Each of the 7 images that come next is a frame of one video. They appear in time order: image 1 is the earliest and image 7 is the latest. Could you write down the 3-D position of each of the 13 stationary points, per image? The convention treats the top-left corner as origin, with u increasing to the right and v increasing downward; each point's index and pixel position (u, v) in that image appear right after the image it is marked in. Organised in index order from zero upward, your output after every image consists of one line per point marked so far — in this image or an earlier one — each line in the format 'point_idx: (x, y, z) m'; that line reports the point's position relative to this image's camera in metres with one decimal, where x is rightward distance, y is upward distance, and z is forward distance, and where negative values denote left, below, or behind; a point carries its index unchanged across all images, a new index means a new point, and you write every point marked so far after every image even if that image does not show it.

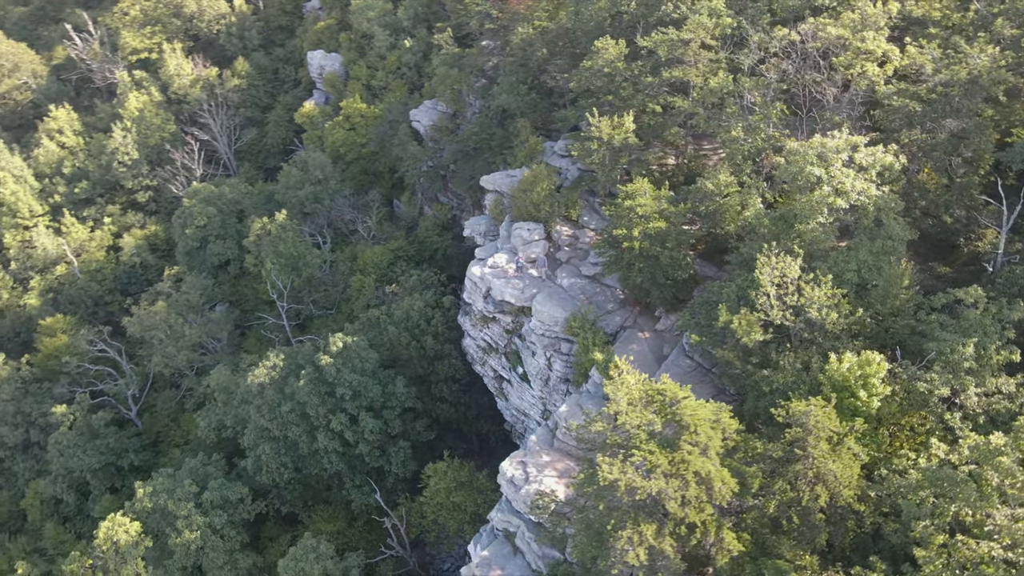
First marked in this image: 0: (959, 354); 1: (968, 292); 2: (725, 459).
0: (+11.2, -1.6, +18.9) m
1: (+12.1, -0.1, +19.8) m
2: (+5.2, -4.2, +18.2) m
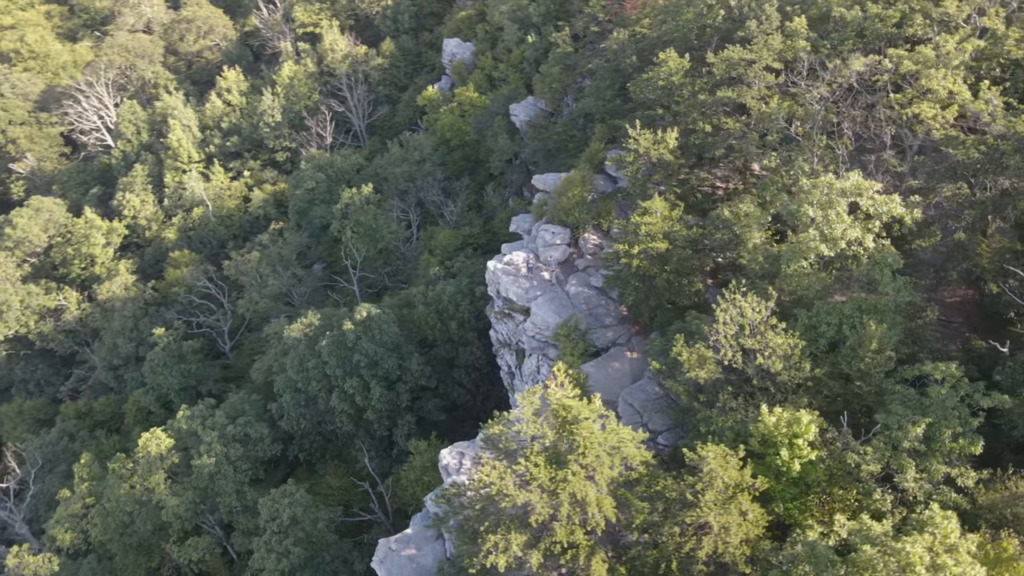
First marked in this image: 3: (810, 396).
0: (+8.9, -3.3, +17.1) m
1: (+10.2, -1.9, +17.8) m
2: (+2.5, -4.8, +17.7) m
3: (+7.7, -2.8, +19.3) m
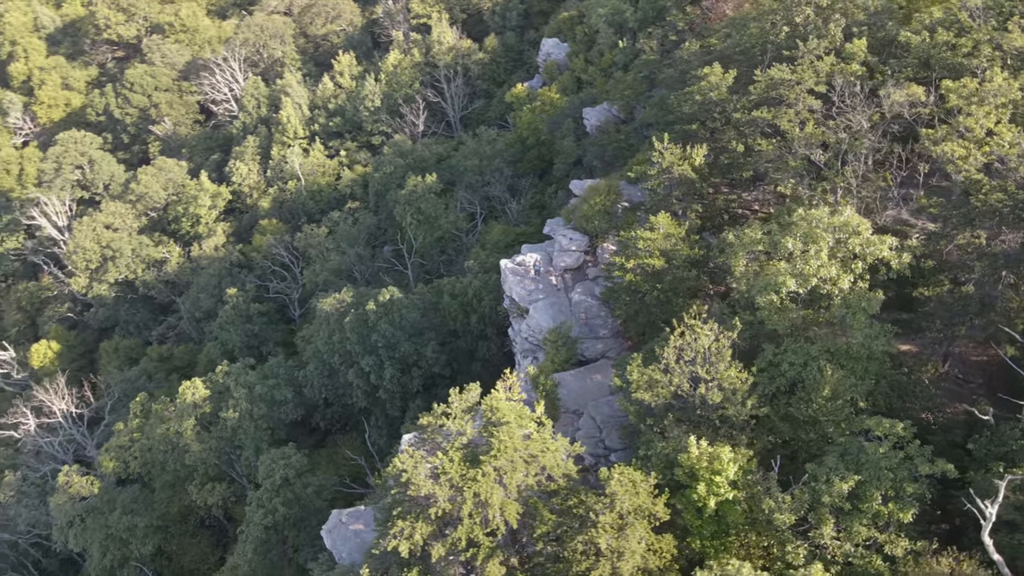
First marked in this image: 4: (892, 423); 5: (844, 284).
0: (+6.8, -4.2, +16.1) m
1: (+8.3, -3.0, +16.5) m
2: (+0.5, -5.0, +17.8) m
3: (+6.0, -3.7, +18.5) m
4: (+8.5, -3.0, +16.8) m
5: (+8.3, +0.1, +19.1) m
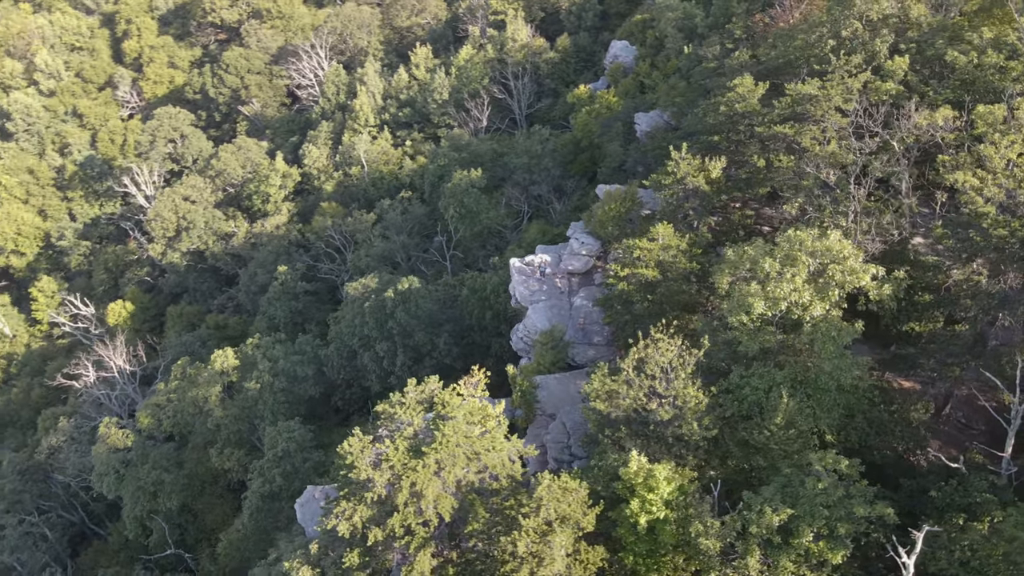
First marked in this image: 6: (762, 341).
0: (+5.2, -4.7, +15.6) m
1: (+6.8, -3.6, +15.8) m
2: (-1.0, -4.9, +17.9) m
3: (+4.7, -4.1, +18.0) m
4: (+7.0, -3.7, +16.0) m
5: (+7.4, -0.5, +18.3) m
6: (+6.3, -1.3, +18.8) m
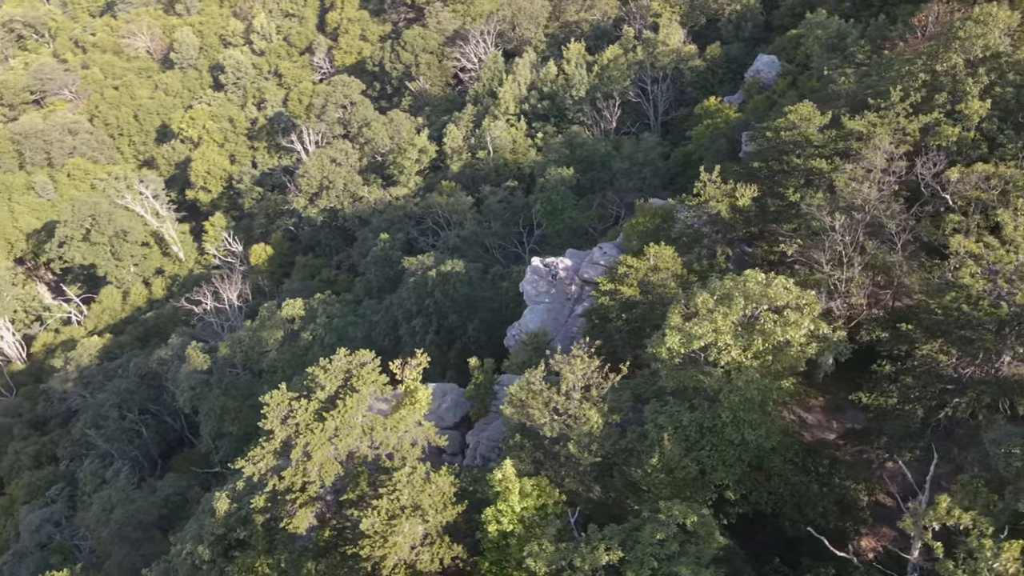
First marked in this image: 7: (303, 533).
0: (+1.6, -5.2, +15.0) m
1: (+3.4, -4.5, +14.8) m
2: (-3.8, -4.5, +18.7) m
3: (+1.8, -4.6, +17.4) m
4: (+3.7, -4.6, +14.9) m
5: (+5.1, -1.5, +17.0) m
6: (+4.0, -2.1, +17.7) m
7: (-5.2, -6.1, +18.7) m
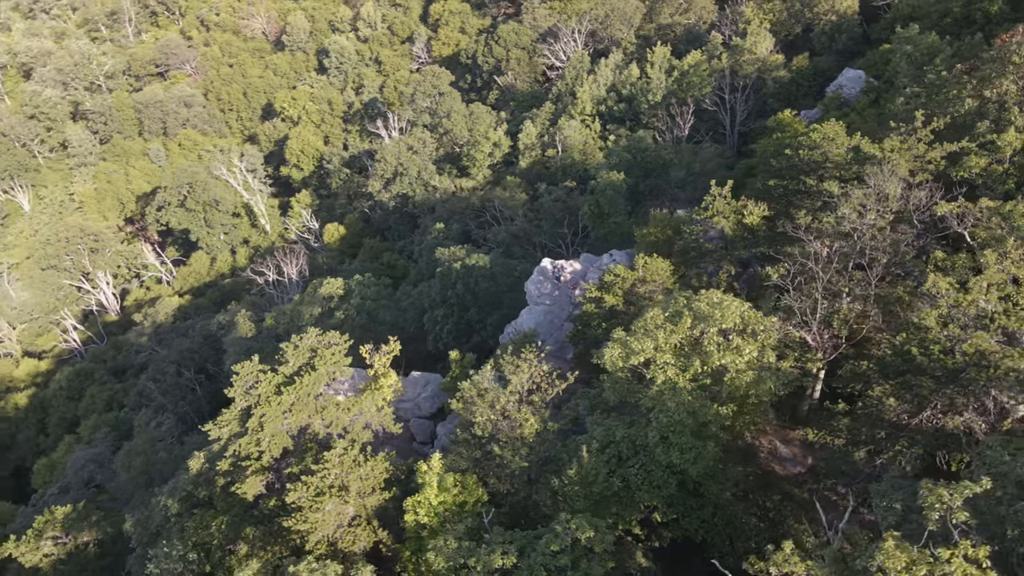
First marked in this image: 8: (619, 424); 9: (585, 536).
0: (-0.5, -5.3, +15.0) m
1: (+1.4, -4.7, +14.6) m
2: (-5.2, -4.0, +19.4) m
3: (+0.1, -4.7, +17.4) m
4: (+1.7, -4.8, +14.7) m
5: (+3.6, -1.9, +16.5) m
6: (+2.5, -2.4, +17.4) m
7: (-6.8, -5.5, +19.5) m
8: (+2.5, -3.1, +17.1) m
9: (+1.5, -4.9, +14.5) m
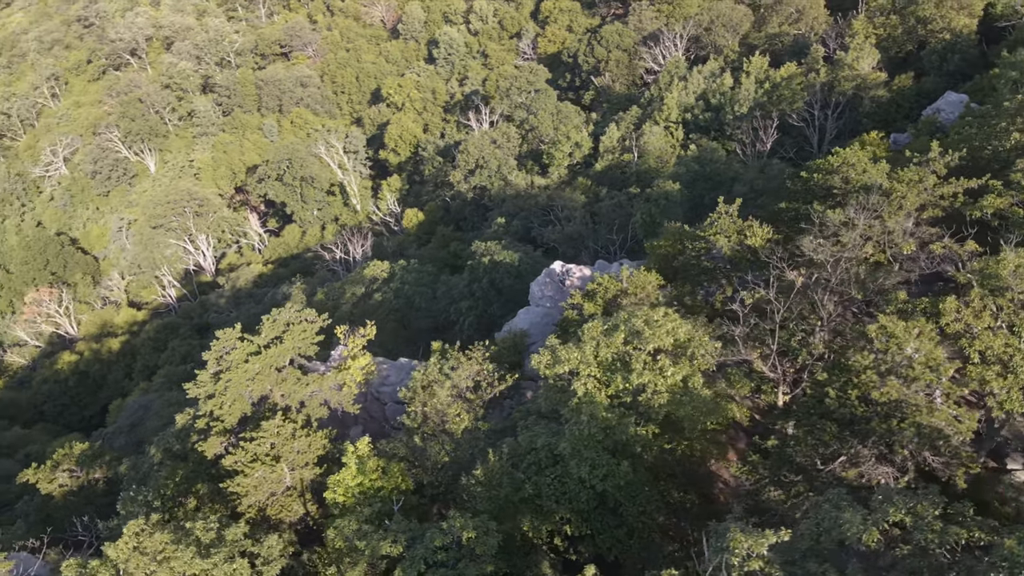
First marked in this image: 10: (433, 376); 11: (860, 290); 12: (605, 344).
0: (-2.7, -5.1, +15.3) m
1: (-0.8, -4.7, +14.6) m
2: (-6.6, -3.4, +20.3) m
3: (-1.7, -4.6, +17.6) m
4: (-0.6, -4.8, +14.7) m
5: (+1.9, -2.2, +16.2) m
6: (+0.9, -2.6, +17.2) m
7: (-8.3, -4.7, +20.7) m
8: (+0.7, -3.2, +17.0) m
9: (-0.8, -4.9, +14.6) m
10: (-1.9, -2.2, +19.0) m
11: (+8.7, 0.0, +18.3) m
12: (+2.2, -1.3, +16.5) m
